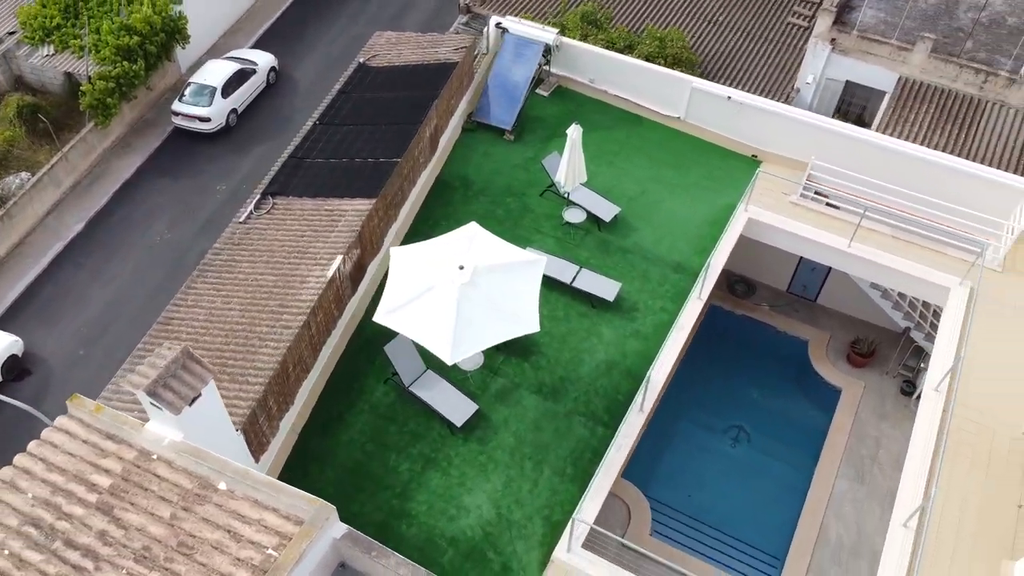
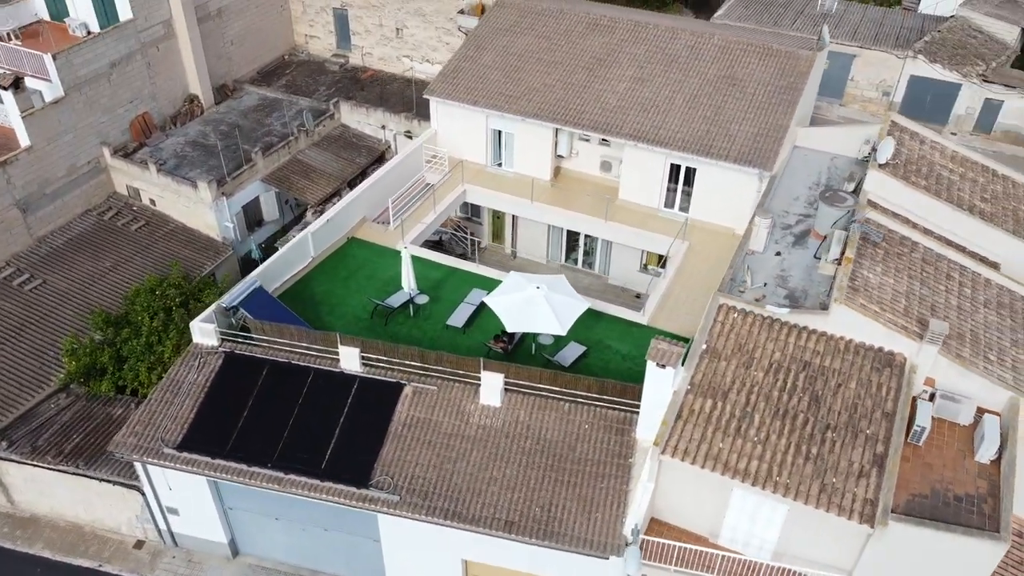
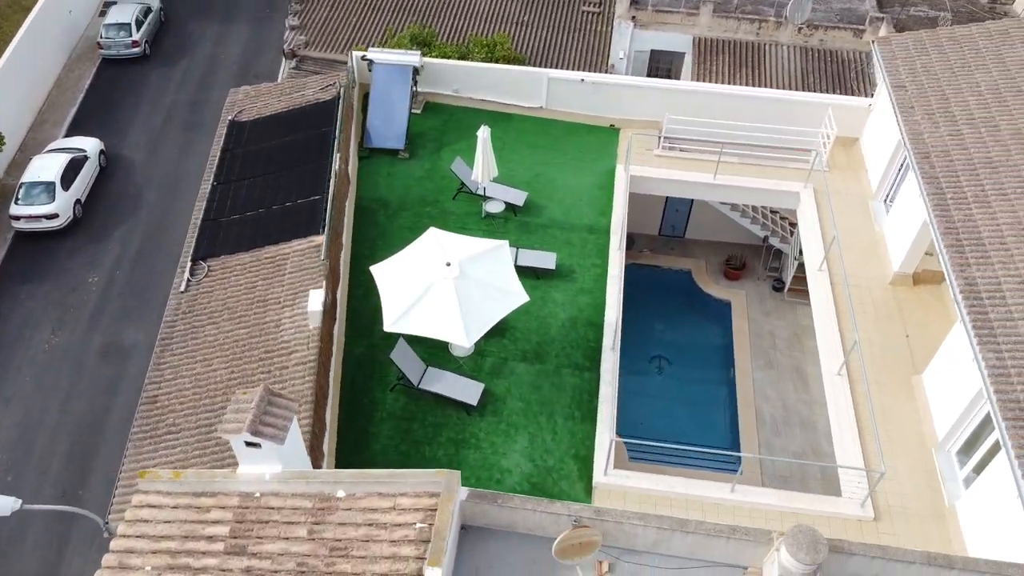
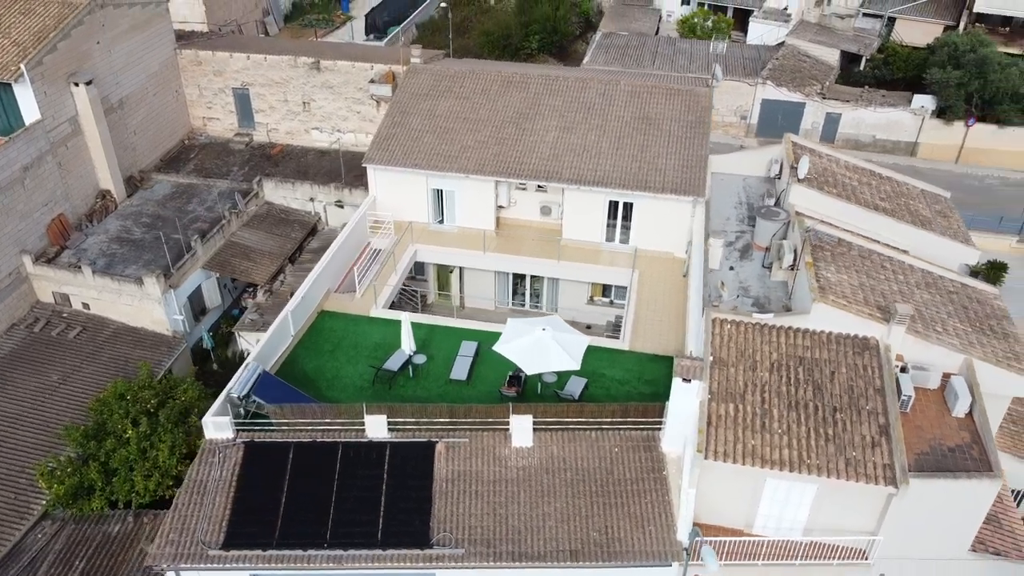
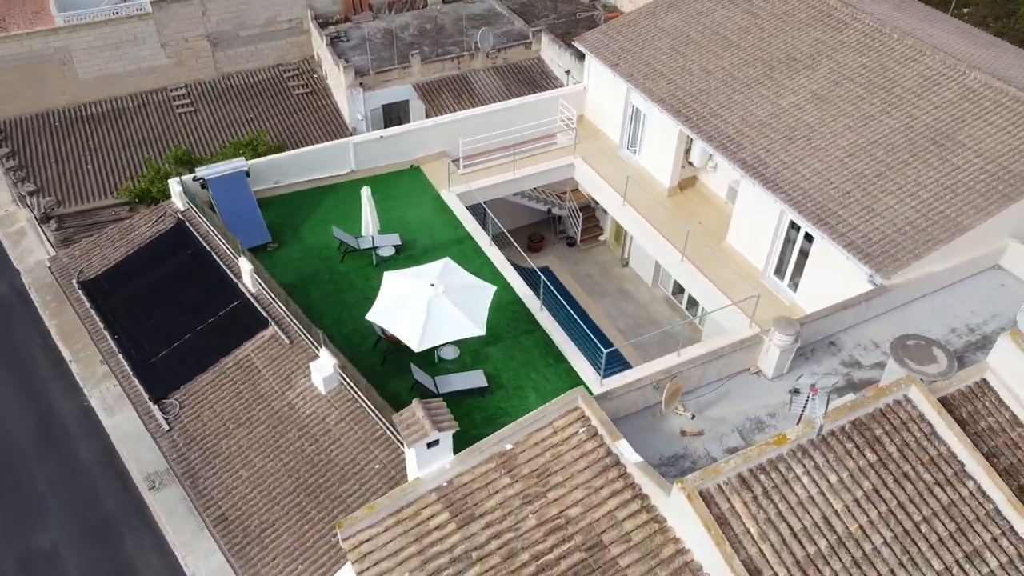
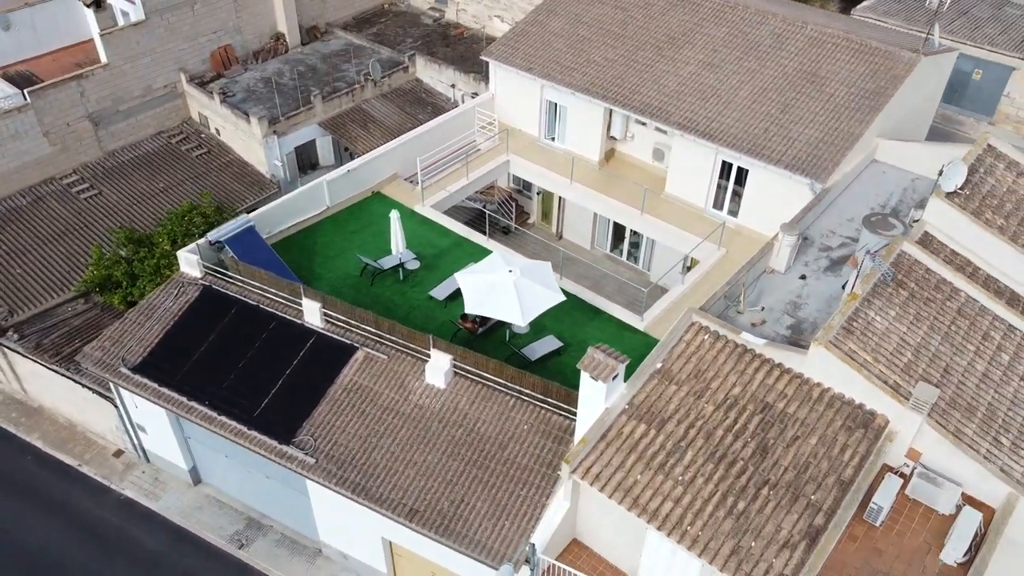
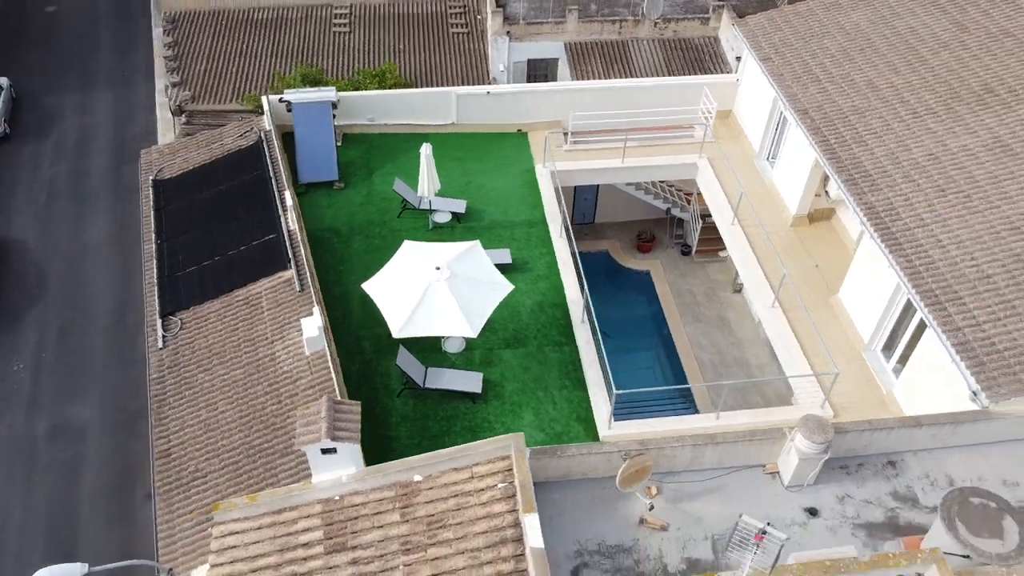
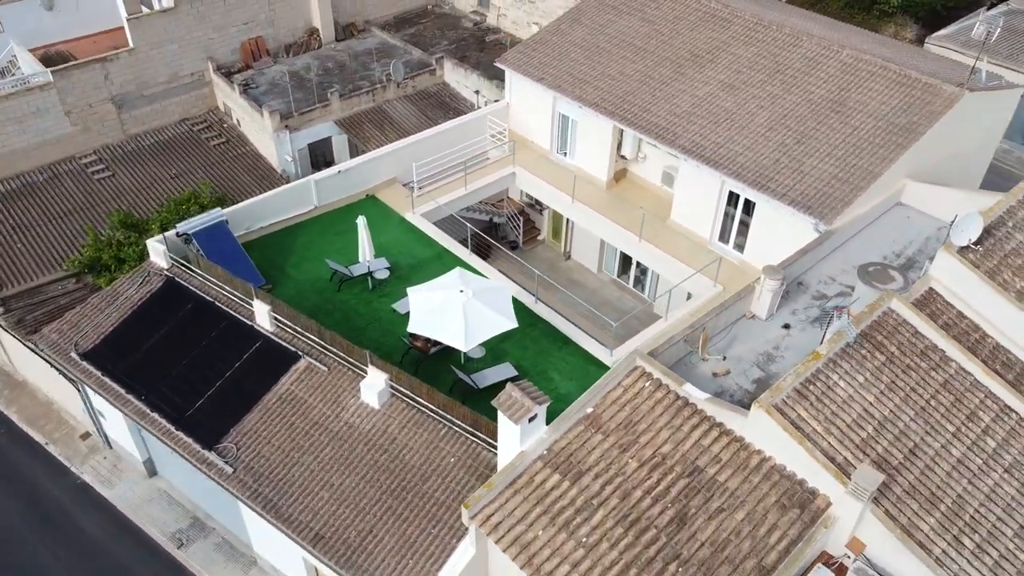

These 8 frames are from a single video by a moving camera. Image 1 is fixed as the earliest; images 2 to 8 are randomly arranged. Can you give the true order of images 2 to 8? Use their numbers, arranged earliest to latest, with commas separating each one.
3, 7, 5, 8, 6, 2, 4
